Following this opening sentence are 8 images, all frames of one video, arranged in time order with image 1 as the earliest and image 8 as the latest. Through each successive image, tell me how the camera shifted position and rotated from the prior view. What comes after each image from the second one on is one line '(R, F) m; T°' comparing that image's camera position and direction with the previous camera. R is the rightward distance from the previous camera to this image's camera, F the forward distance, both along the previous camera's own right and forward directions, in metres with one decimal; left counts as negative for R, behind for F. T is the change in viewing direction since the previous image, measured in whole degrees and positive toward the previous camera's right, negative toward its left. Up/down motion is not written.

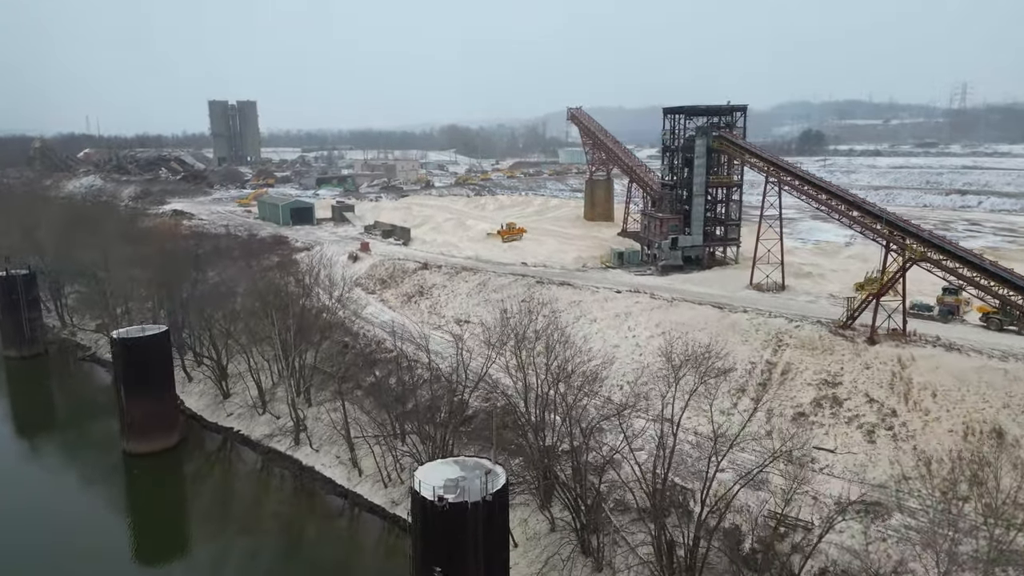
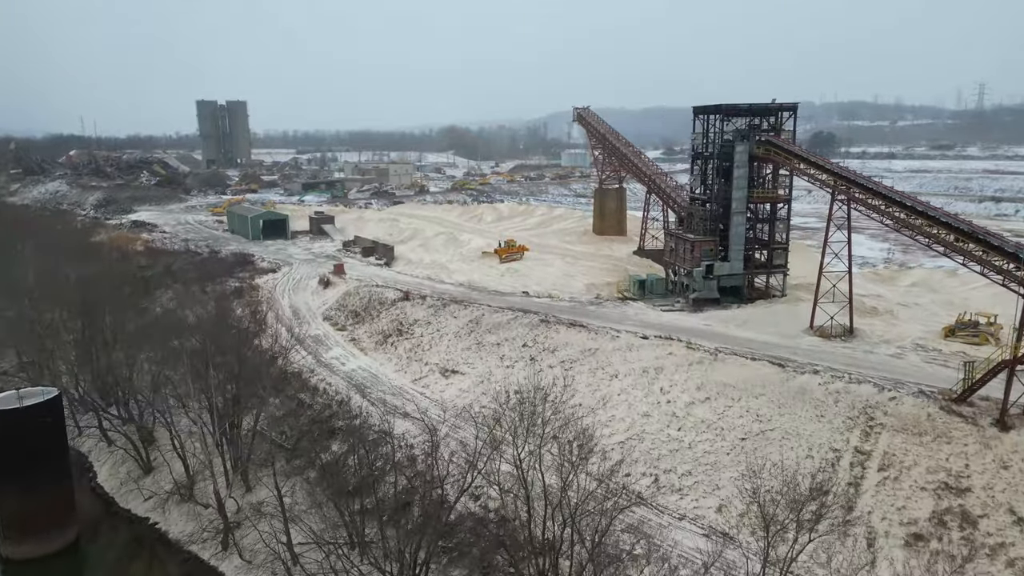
(+0.1, +6.0) m; 0°
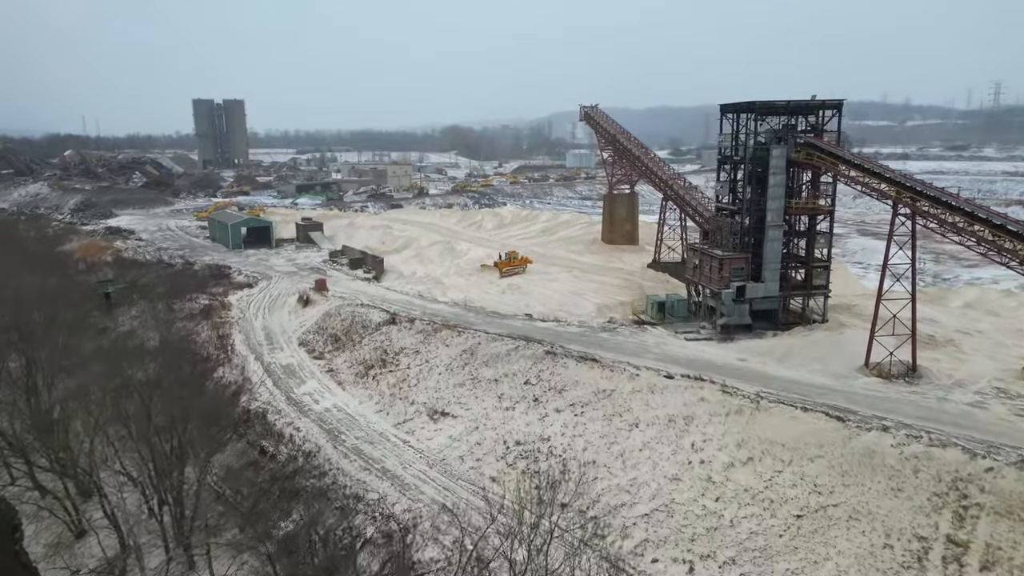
(+0.1, +3.6) m; 0°
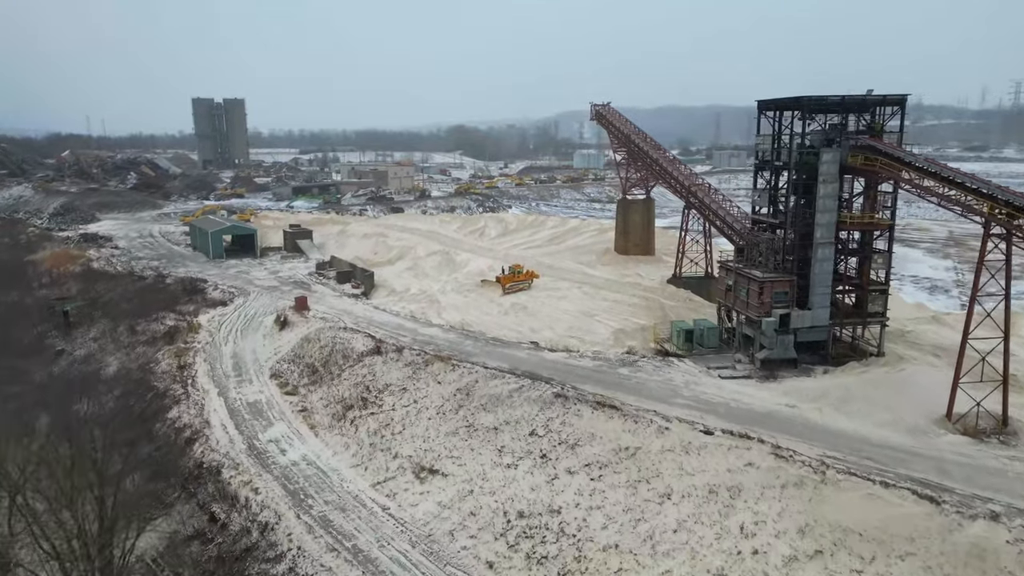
(+0.1, +3.5) m; -1°
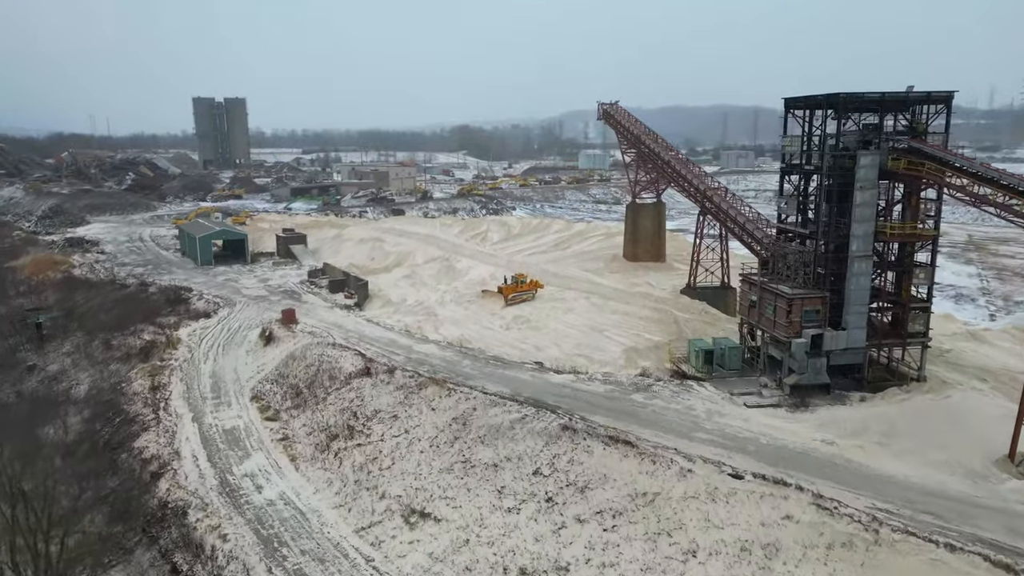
(+0.1, +1.9) m; 0°
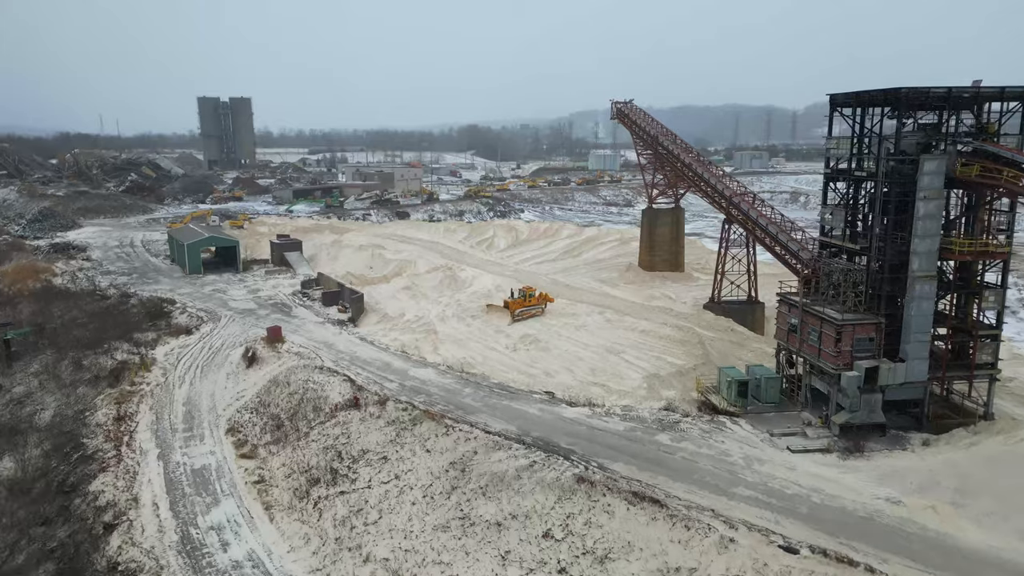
(0.0, +2.3) m; -1°
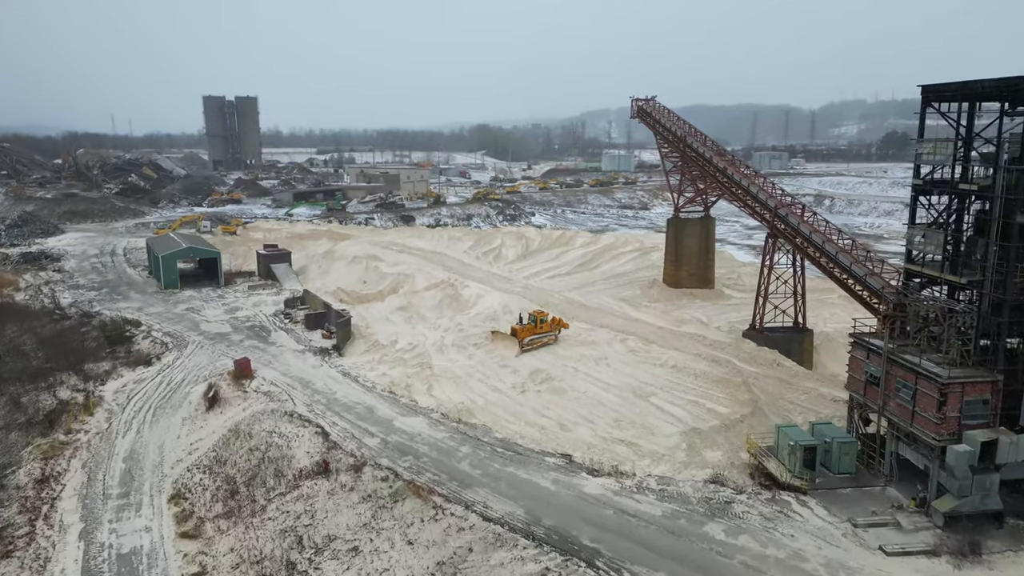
(+0.1, +3.5) m; -1°
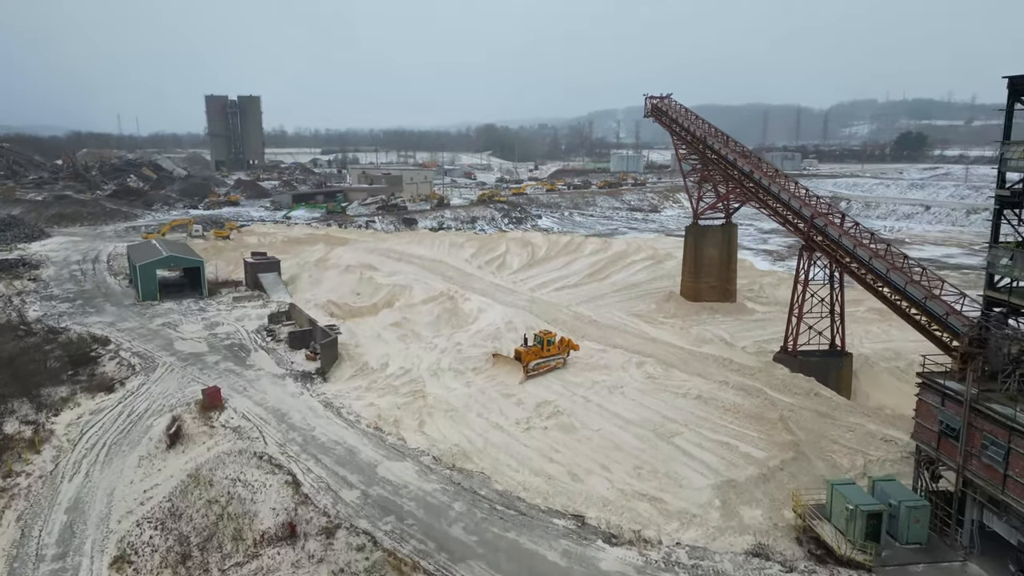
(+0.1, +2.3) m; -1°
